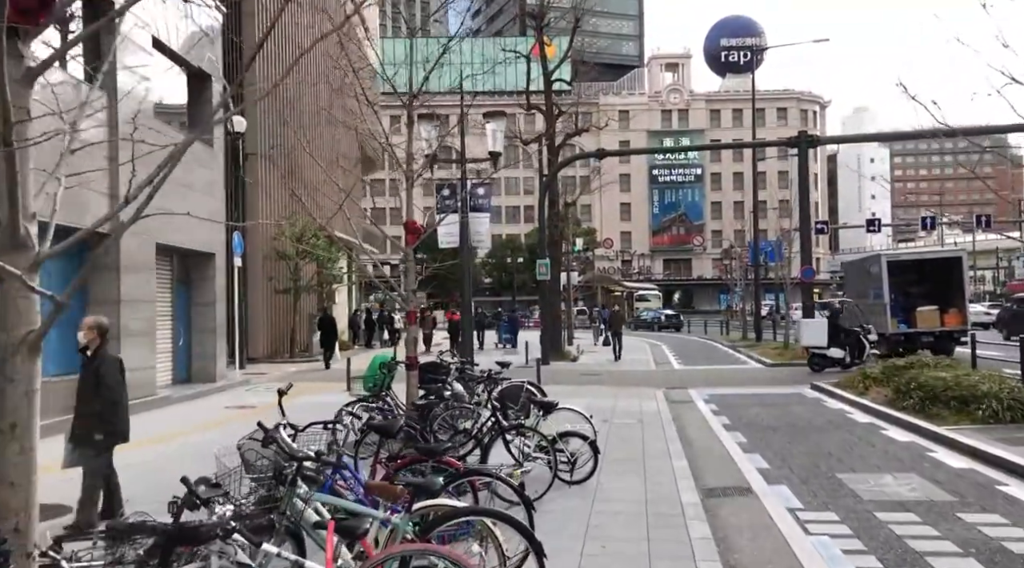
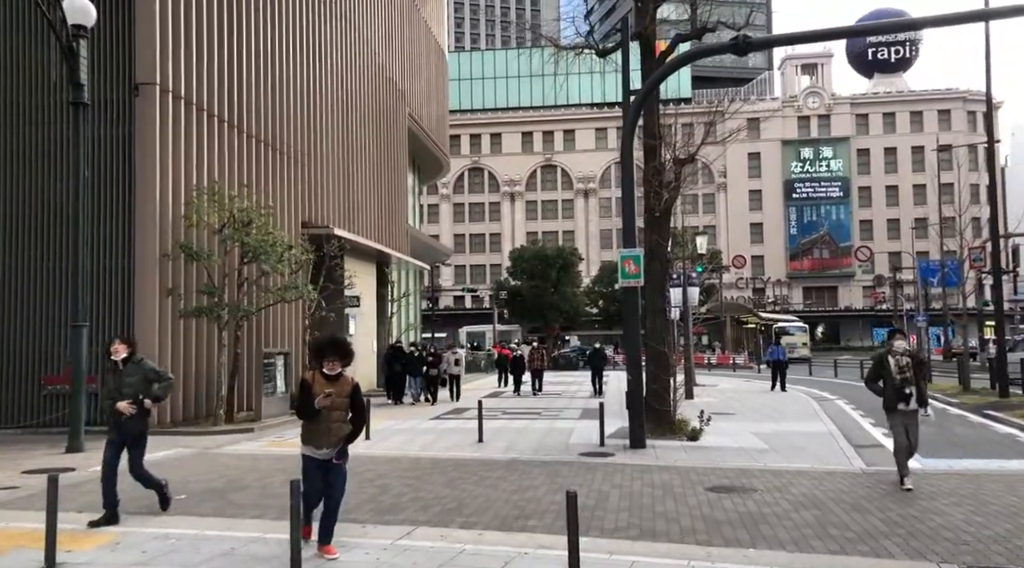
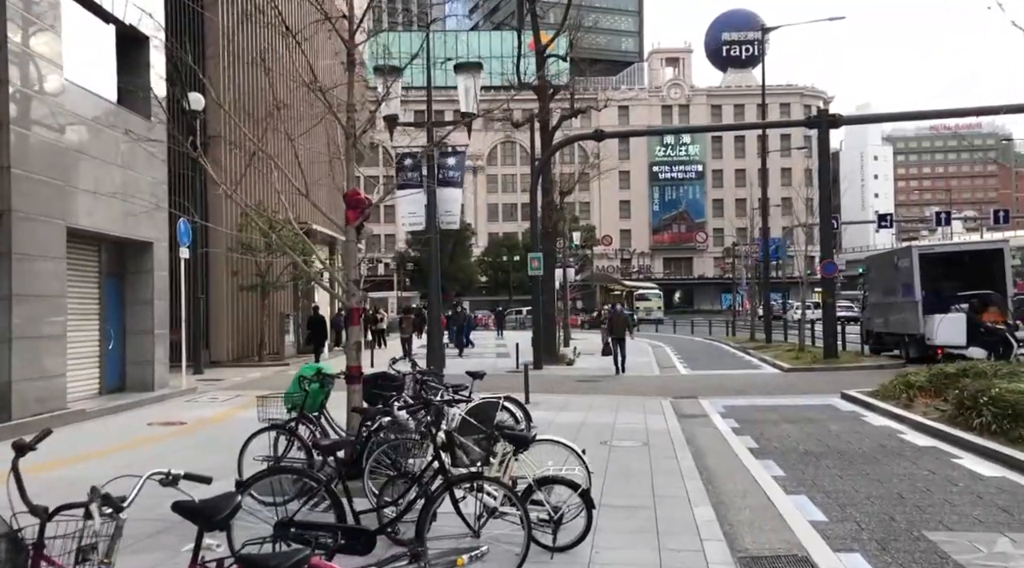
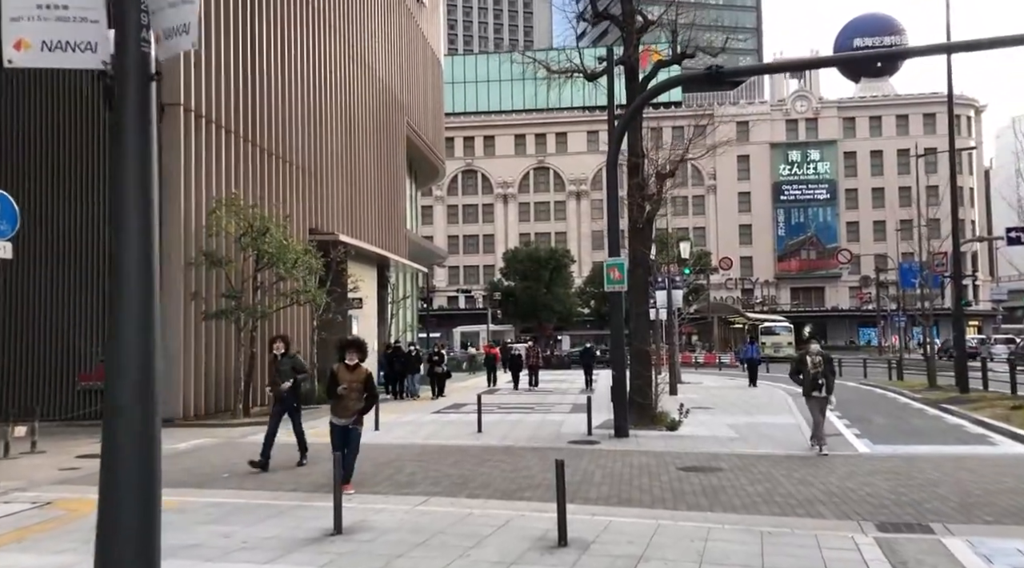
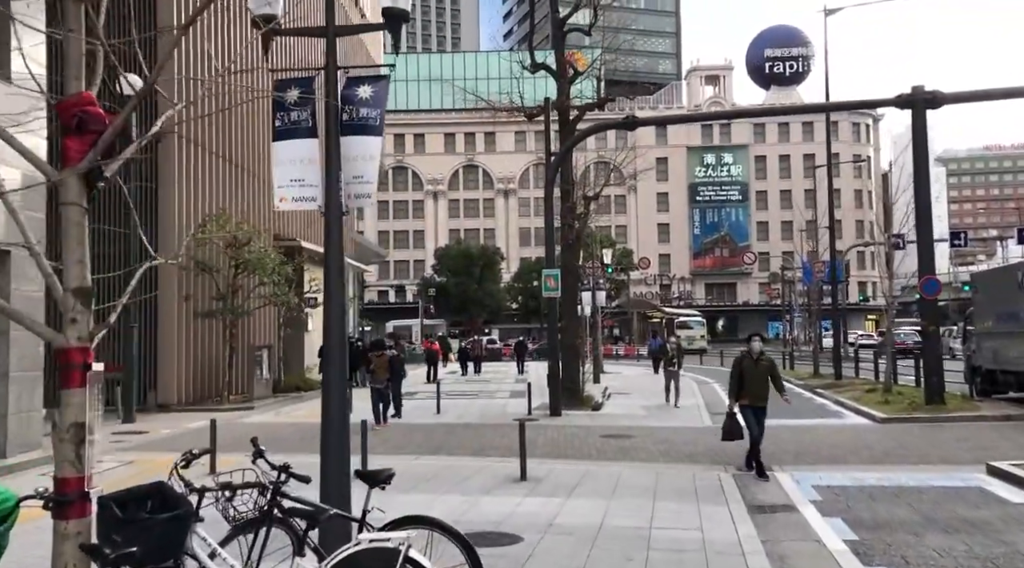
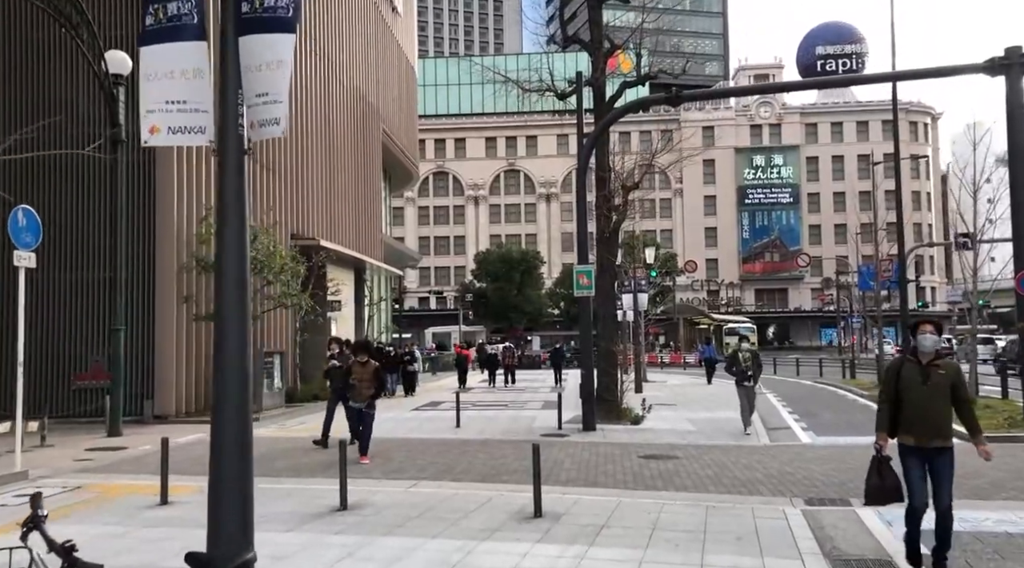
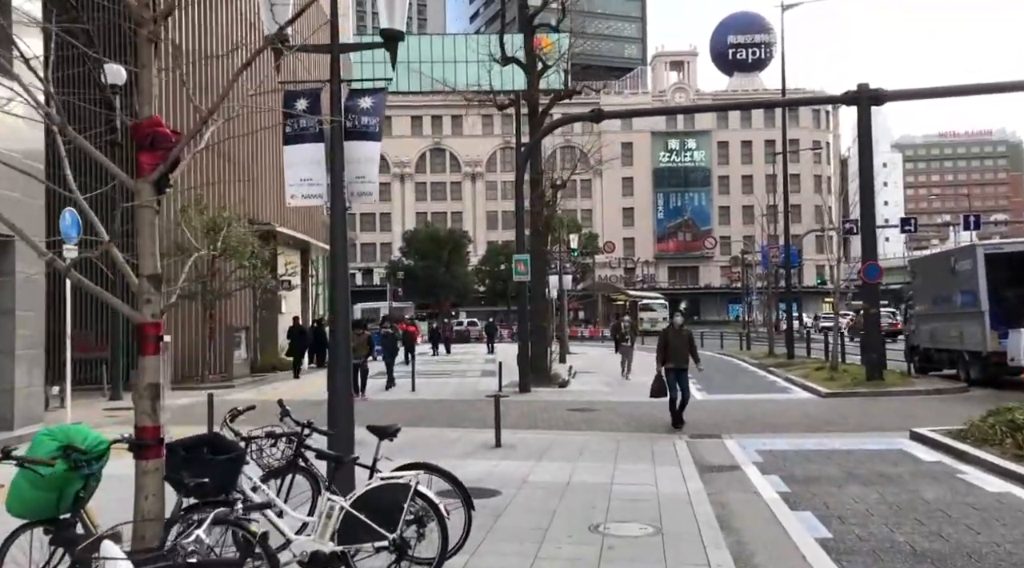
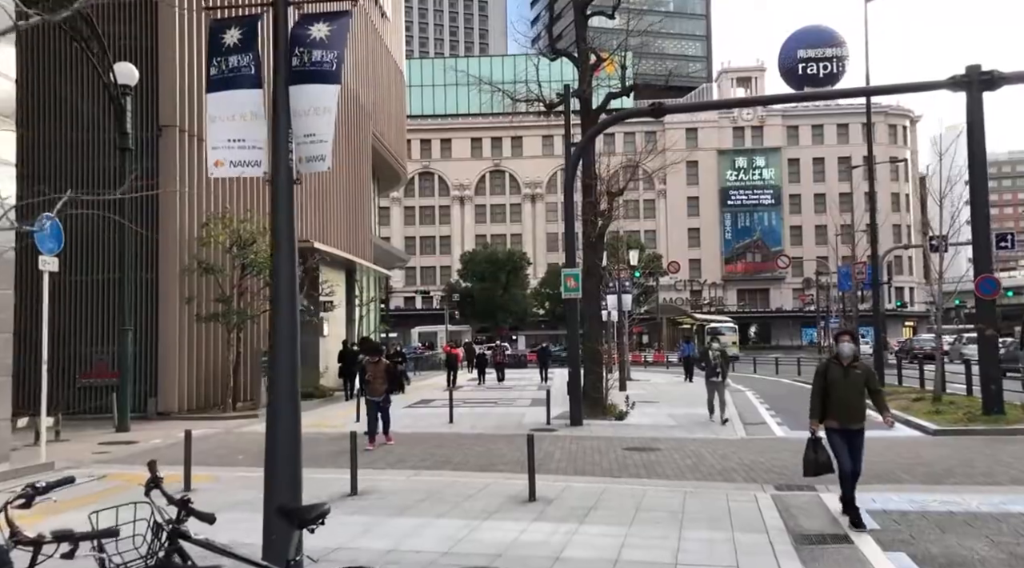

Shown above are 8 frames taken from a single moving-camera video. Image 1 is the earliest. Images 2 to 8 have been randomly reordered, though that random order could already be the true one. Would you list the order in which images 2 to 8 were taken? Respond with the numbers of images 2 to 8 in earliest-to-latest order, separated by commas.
3, 7, 5, 8, 6, 4, 2
